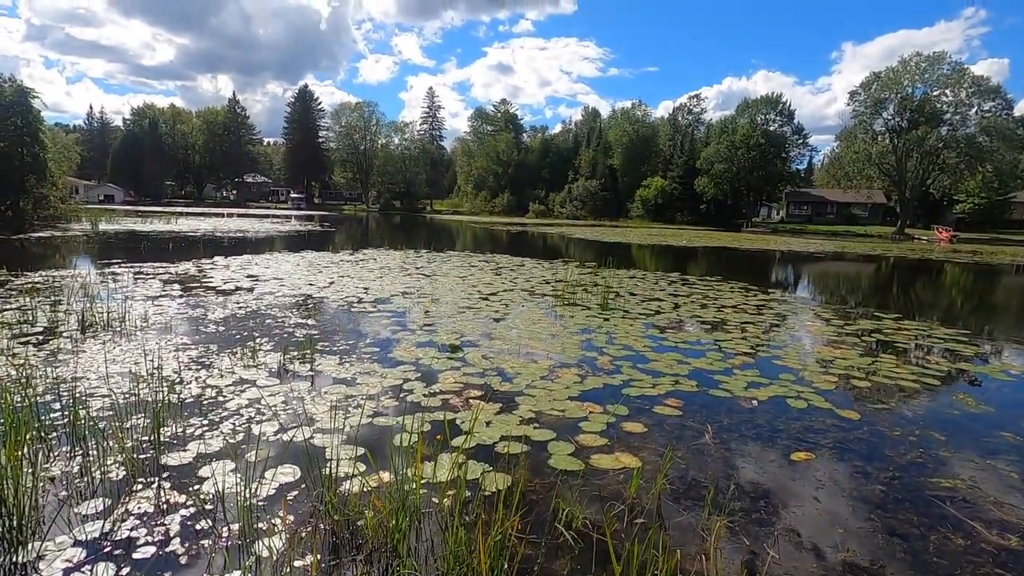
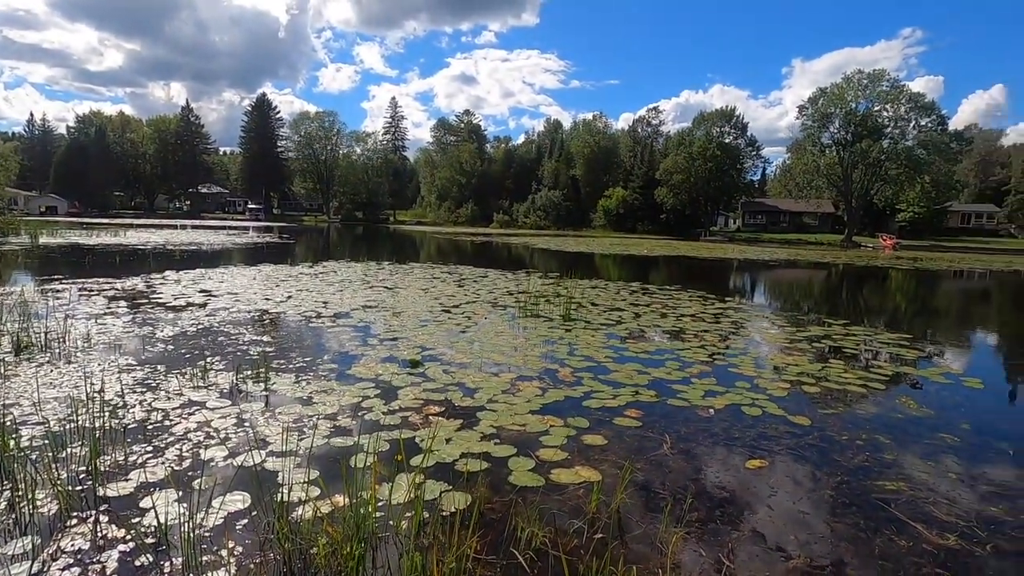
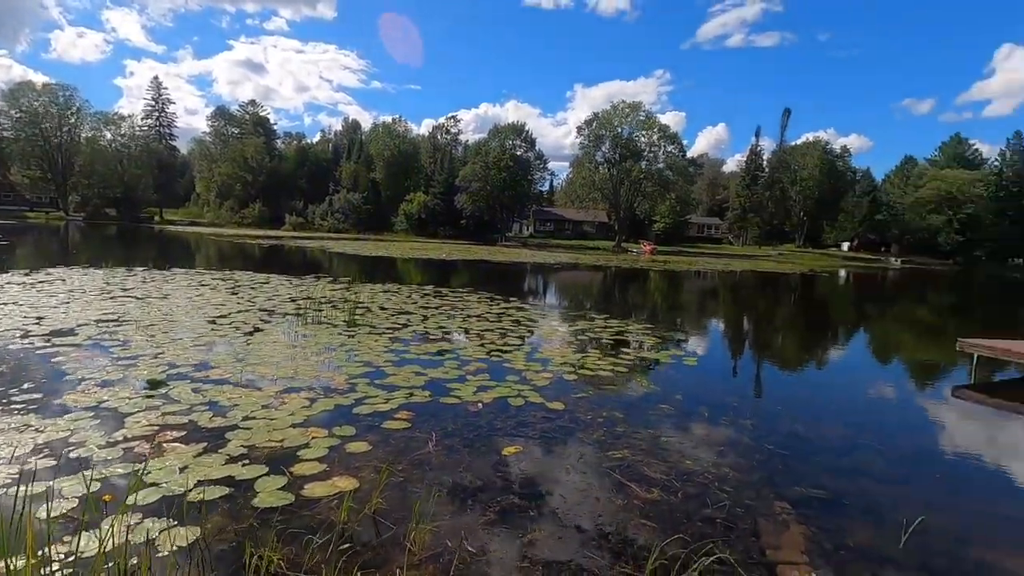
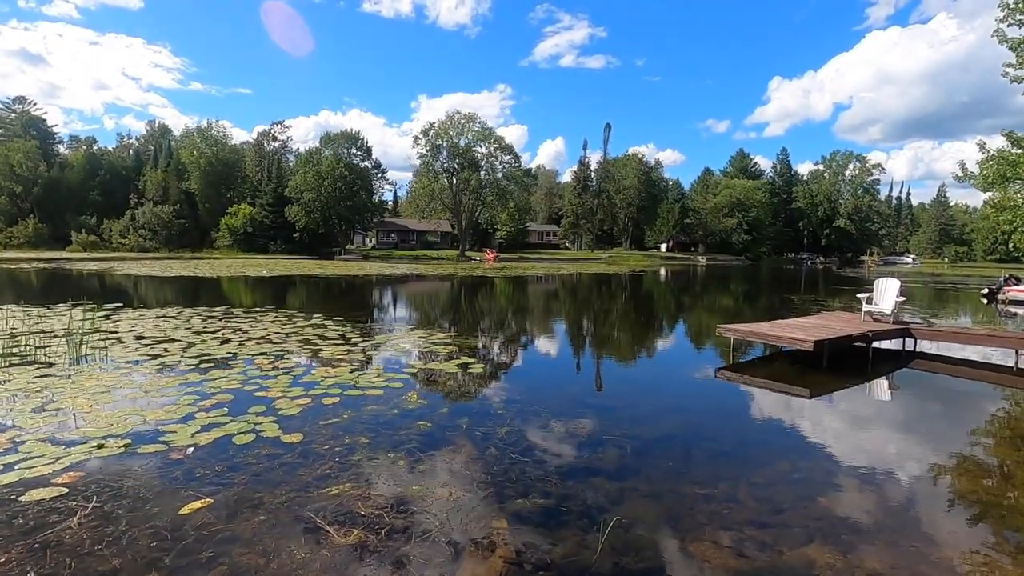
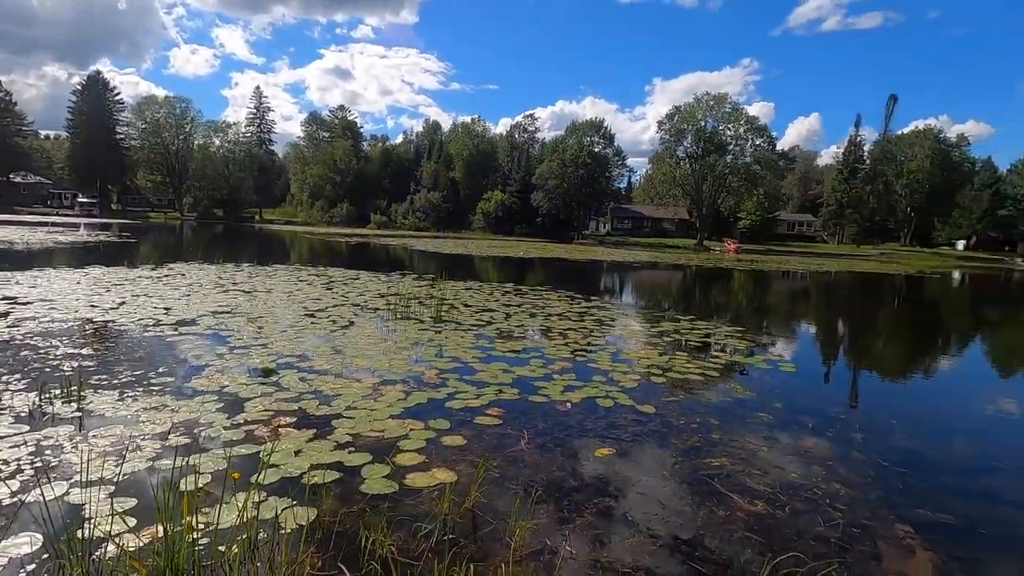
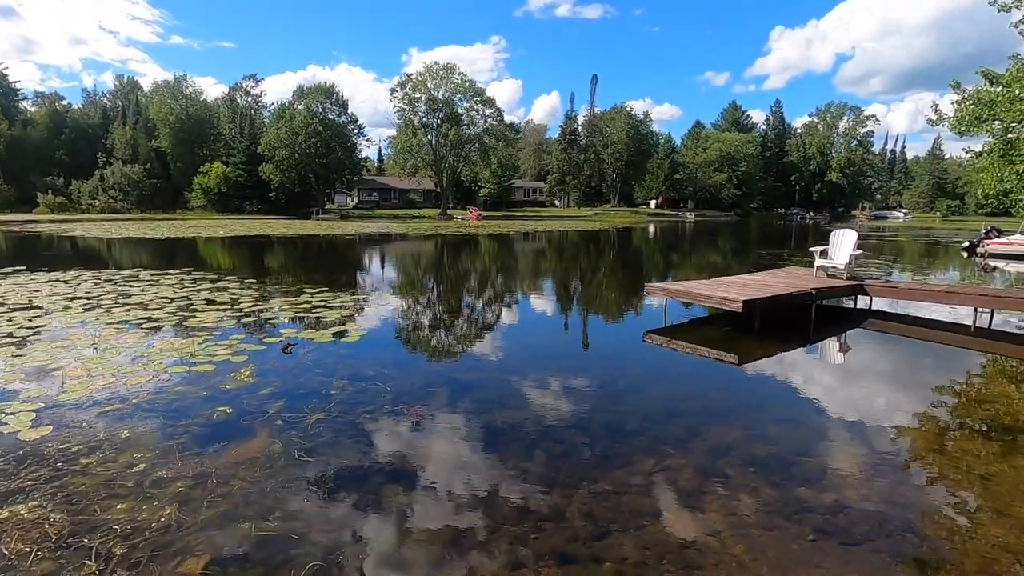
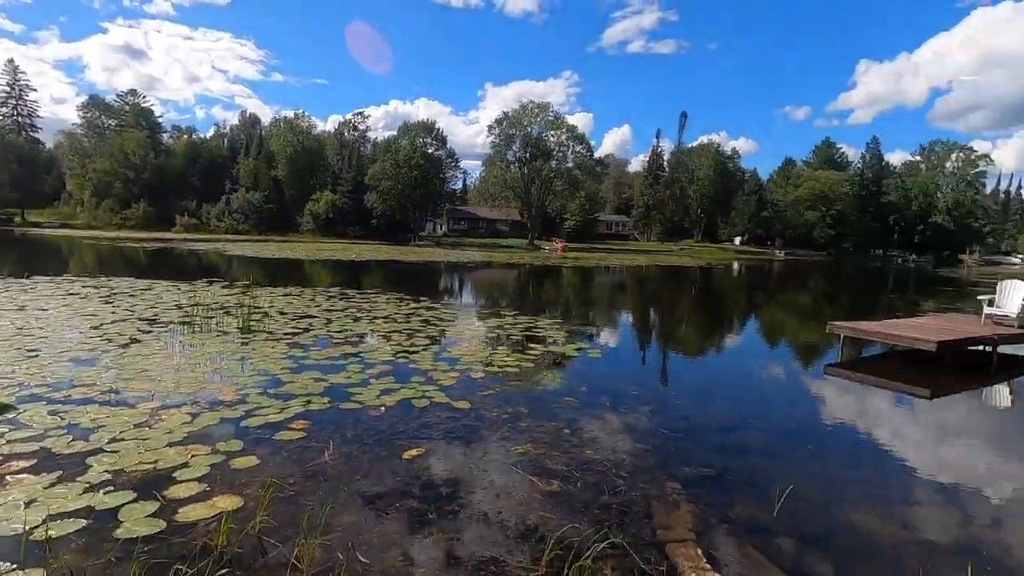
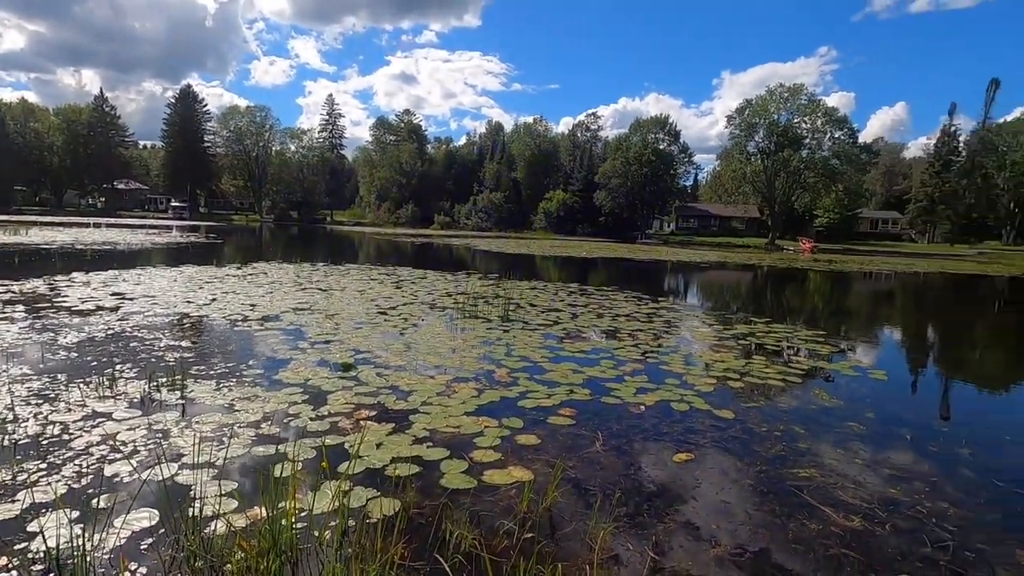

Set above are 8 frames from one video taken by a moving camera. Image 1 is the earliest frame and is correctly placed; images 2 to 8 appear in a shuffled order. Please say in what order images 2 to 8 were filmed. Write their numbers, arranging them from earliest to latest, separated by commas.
2, 8, 5, 3, 7, 4, 6
